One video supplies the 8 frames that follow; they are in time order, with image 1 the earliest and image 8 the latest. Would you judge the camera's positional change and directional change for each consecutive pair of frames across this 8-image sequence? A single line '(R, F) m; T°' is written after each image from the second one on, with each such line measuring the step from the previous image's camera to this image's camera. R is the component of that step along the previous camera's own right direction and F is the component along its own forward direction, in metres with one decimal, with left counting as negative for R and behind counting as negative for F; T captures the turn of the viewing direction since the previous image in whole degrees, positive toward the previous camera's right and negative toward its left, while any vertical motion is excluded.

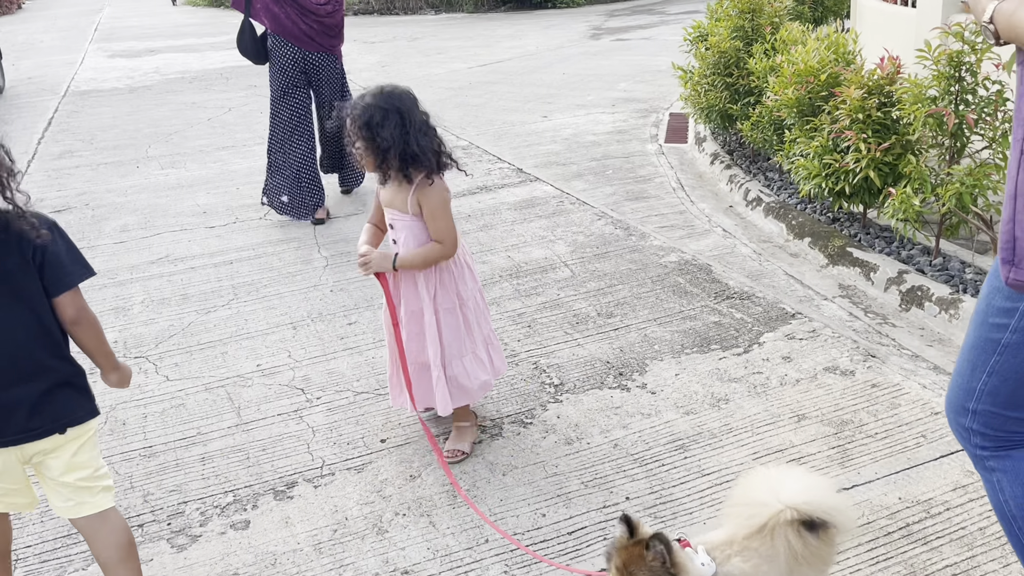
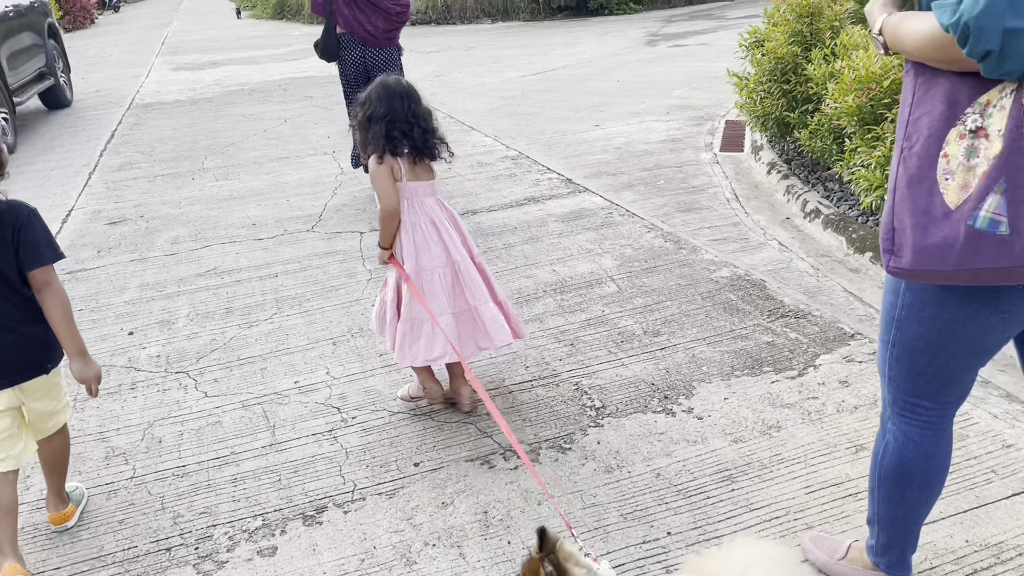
(+0.1, +0.1) m; -4°
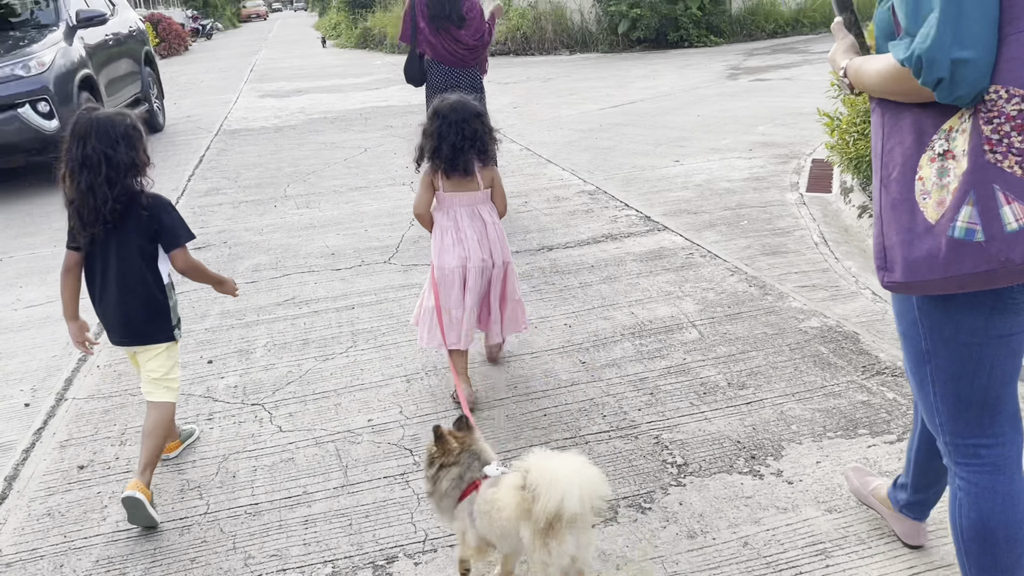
(0.0, +0.1) m; -5°
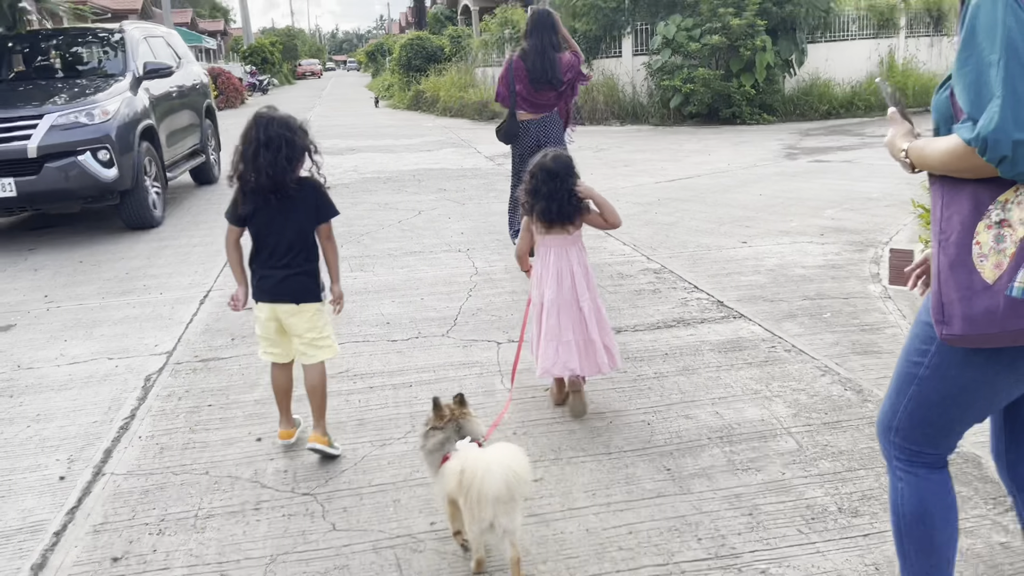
(-0.2, +0.3) m; -2°
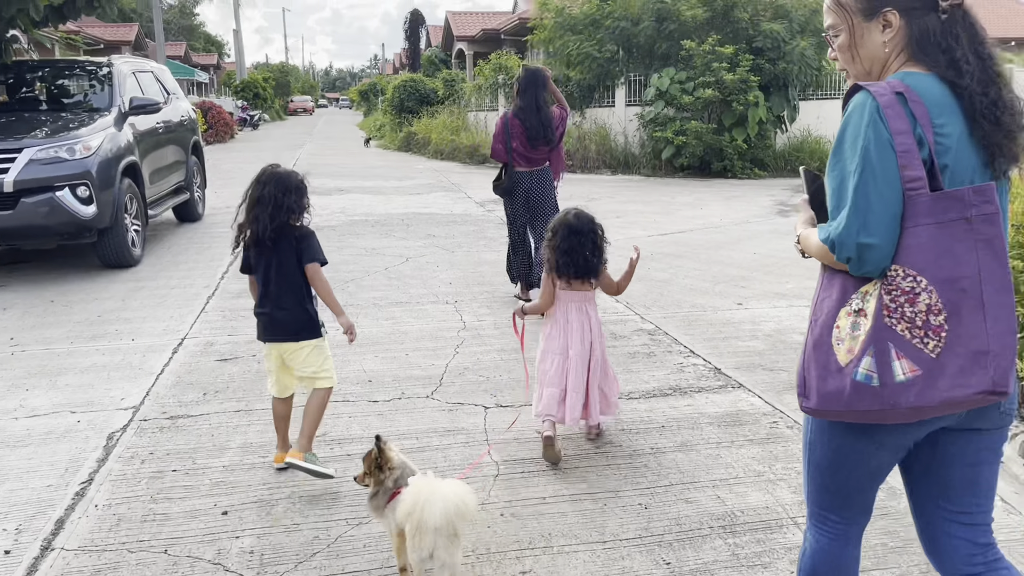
(0.0, +0.2) m; +1°
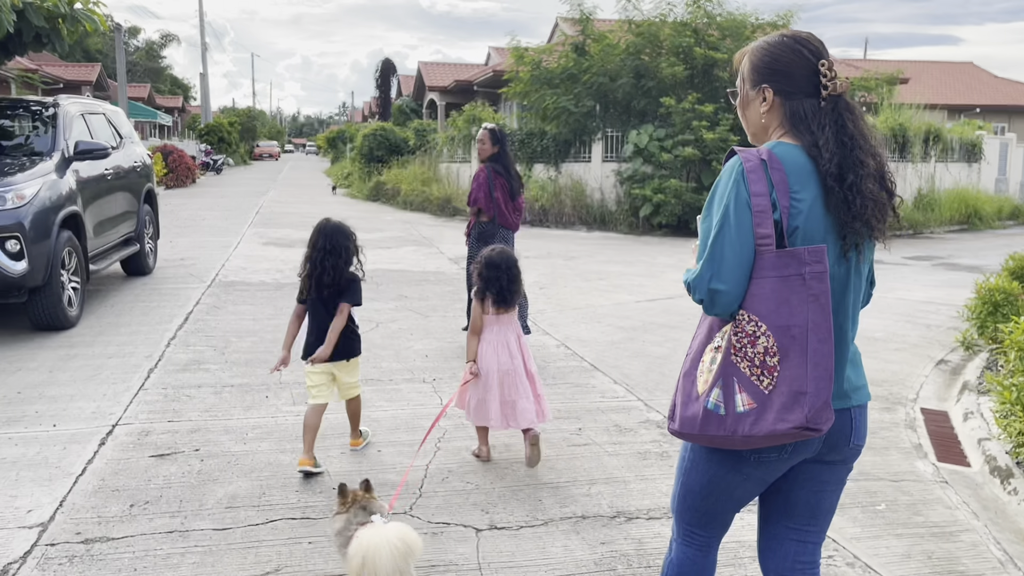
(-0.2, +0.7) m; +2°
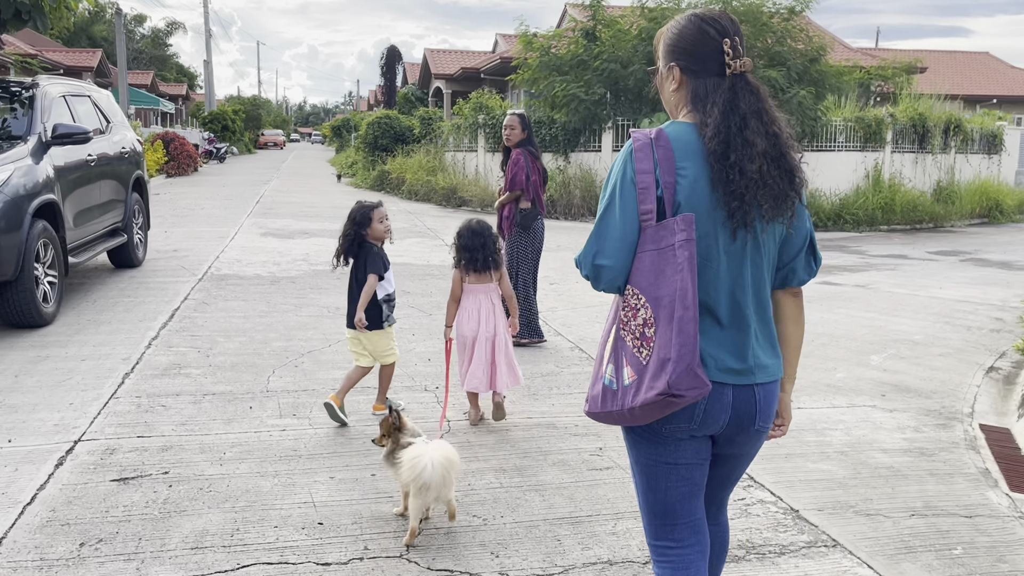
(0.0, +0.6) m; 0°
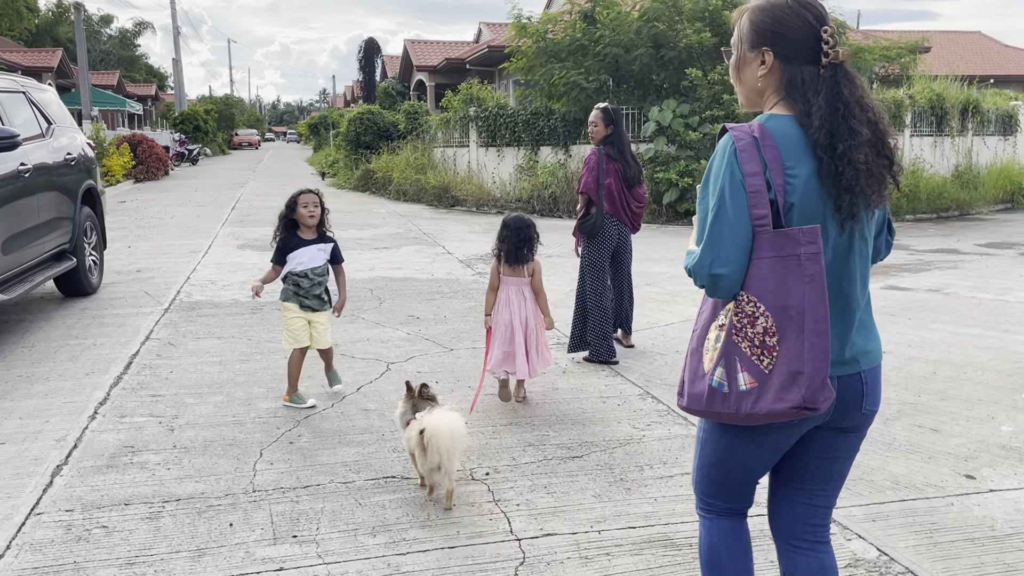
(-0.4, +1.5) m; +1°
